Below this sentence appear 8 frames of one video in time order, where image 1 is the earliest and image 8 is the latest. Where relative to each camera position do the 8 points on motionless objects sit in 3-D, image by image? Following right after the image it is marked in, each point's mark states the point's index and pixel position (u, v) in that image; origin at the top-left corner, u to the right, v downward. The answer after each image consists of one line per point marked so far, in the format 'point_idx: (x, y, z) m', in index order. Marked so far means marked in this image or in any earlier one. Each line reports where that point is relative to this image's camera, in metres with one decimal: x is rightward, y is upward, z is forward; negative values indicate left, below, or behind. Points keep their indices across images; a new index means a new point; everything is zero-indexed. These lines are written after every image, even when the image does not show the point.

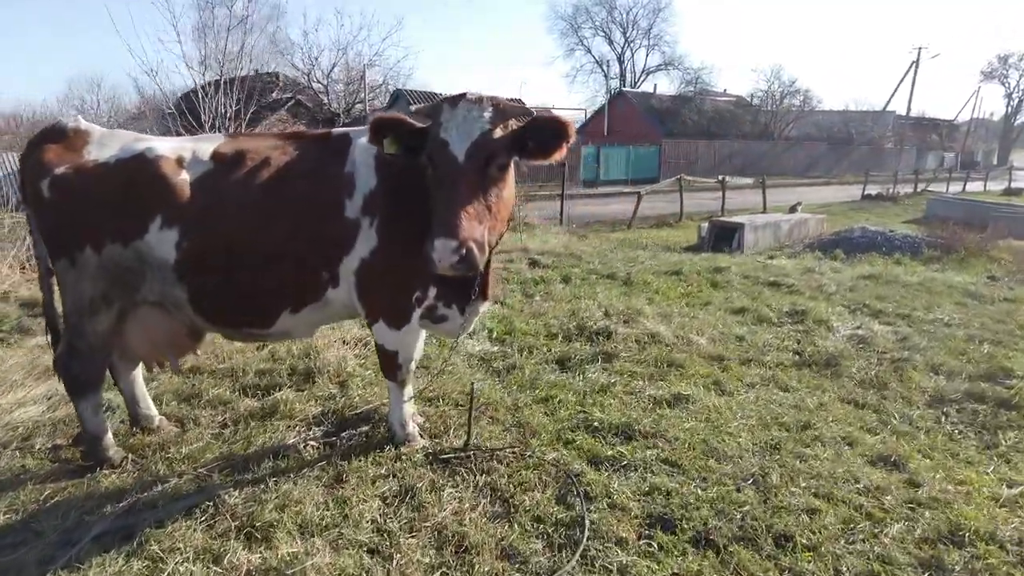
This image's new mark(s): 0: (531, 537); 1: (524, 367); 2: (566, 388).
0: (-0.1, -1.1, +2.9) m
1: (+0.1, -0.6, +5.1) m
2: (+0.4, -0.7, +4.6) m
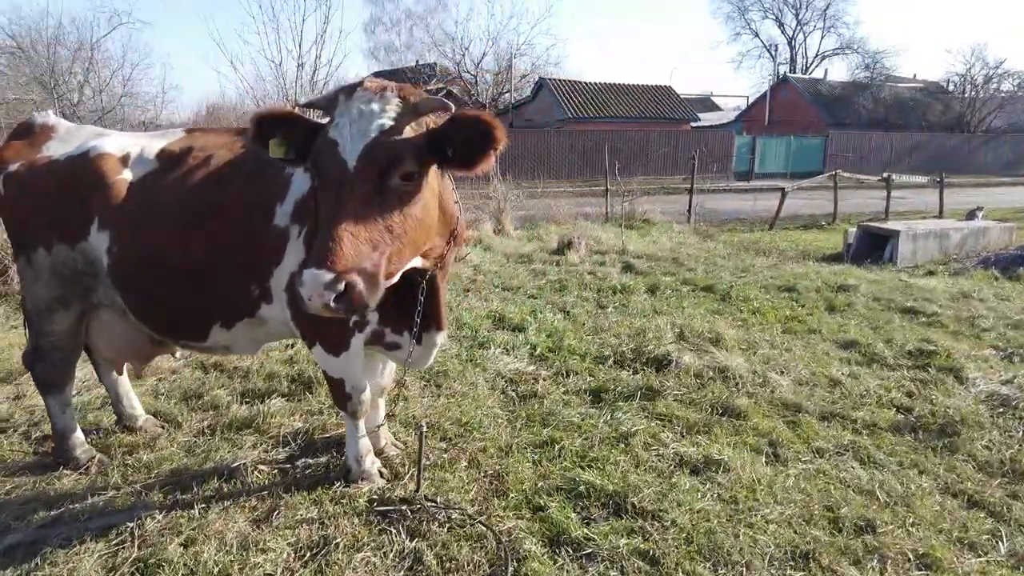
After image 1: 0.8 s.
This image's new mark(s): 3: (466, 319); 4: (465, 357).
0: (-0.5, -1.3, +2.4) m
1: (+0.3, -0.8, +4.4) m
2: (+0.4, -0.9, +3.9) m
3: (-0.4, -0.3, +6.0) m
4: (-0.4, -0.6, +5.1) m
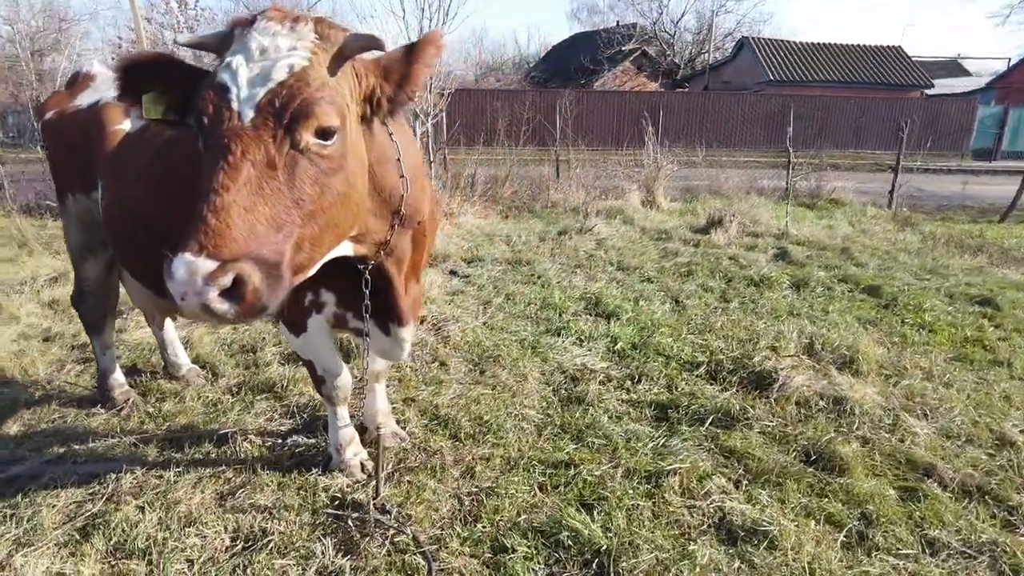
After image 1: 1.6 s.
0: (-0.8, -1.2, +2.0) m
1: (+0.5, -0.7, +3.8) m
2: (+0.5, -0.8, +3.2) m
3: (+0.4, -0.1, +5.5) m
4: (+0.1, -0.4, +4.5) m
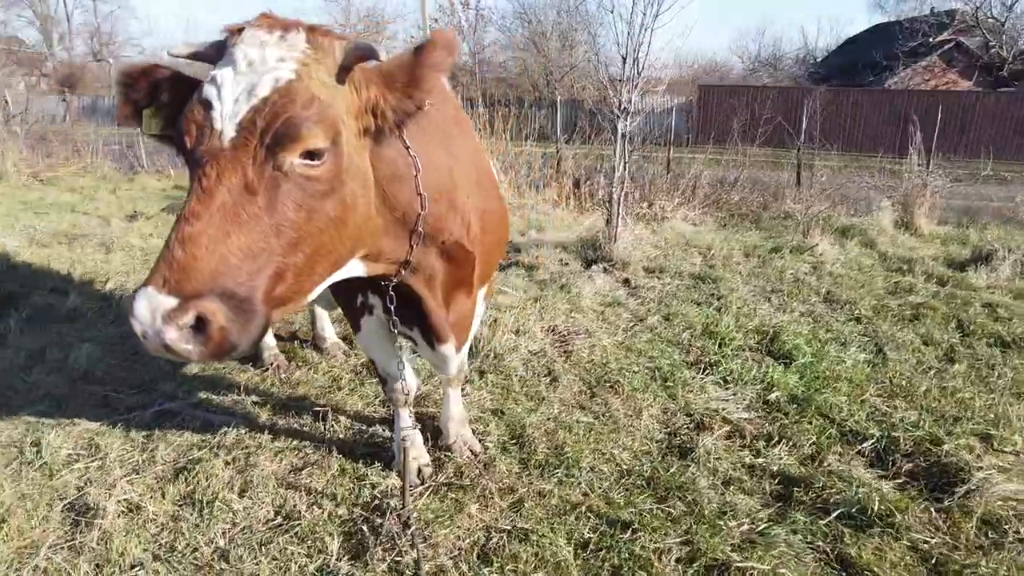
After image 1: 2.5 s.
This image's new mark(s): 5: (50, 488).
0: (-1.0, -1.2, +2.1) m
1: (+1.0, -0.9, +3.2) m
2: (+0.7, -1.0, +2.7) m
3: (+1.6, -0.3, +4.8) m
4: (+0.9, -0.6, +4.0) m
5: (-2.1, -0.9, +2.9) m
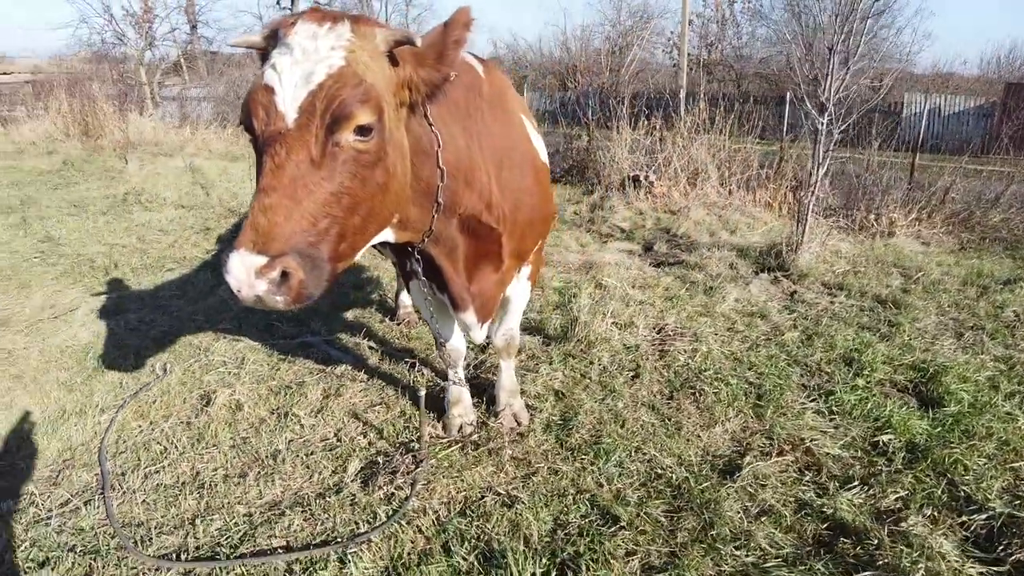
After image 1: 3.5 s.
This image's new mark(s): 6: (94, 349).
0: (-1.1, -0.9, +2.6) m
1: (+1.1, -0.9, +2.9) m
2: (+0.6, -1.0, +2.5) m
3: (+2.3, -0.4, +4.1) m
4: (+1.4, -0.6, +3.7) m
5: (-1.9, -0.5, +3.8) m
6: (-2.9, -0.4, +4.4) m
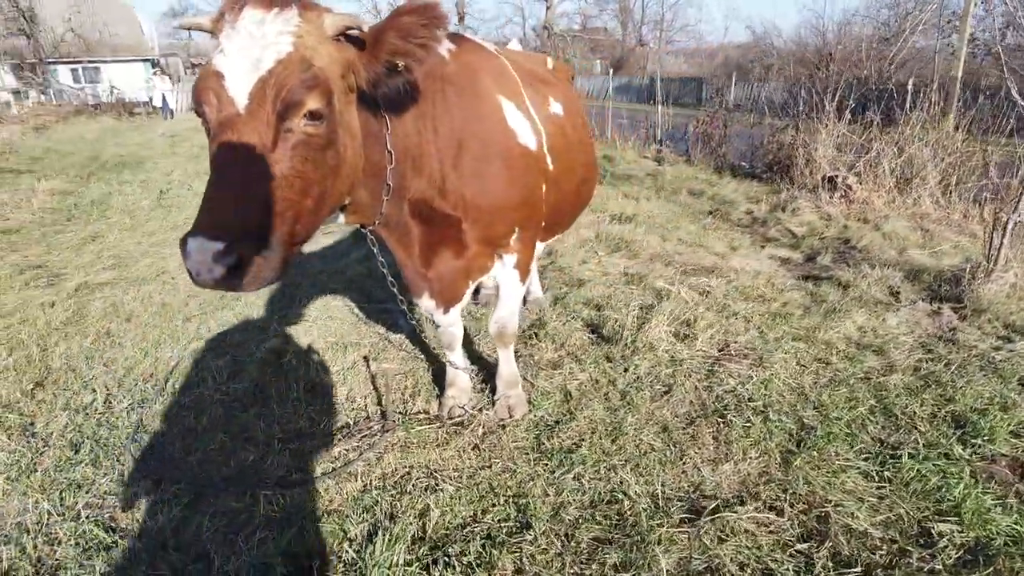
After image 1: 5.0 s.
0: (-1.4, -0.7, +3.0) m
1: (+0.8, -1.0, +2.5) m
2: (+0.2, -1.0, +2.3) m
3: (+2.4, -0.7, +3.2) m
4: (+1.4, -0.7, +3.1) m
5: (-1.6, -0.3, +4.3) m
6: (-2.3, 0.0, +5.2) m
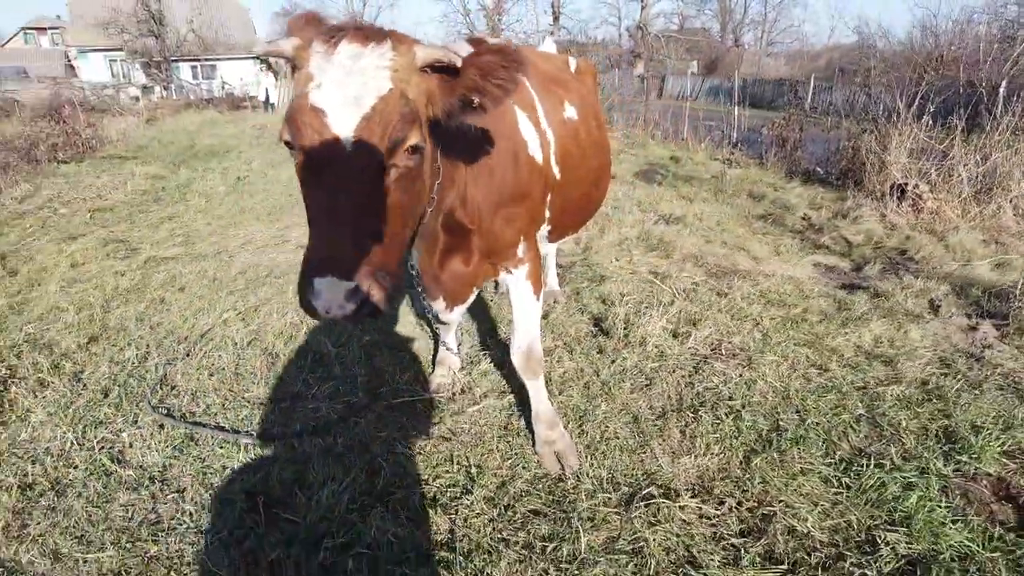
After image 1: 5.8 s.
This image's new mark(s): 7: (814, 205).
0: (-1.5, -0.6, +3.4) m
1: (+0.5, -0.9, +2.5) m
2: (0.0, -0.9, +2.4) m
3: (+2.3, -0.7, +3.0) m
4: (+1.2, -0.7, +3.1) m
5: (-1.5, -0.1, +4.7) m
6: (-2.1, +0.2, +5.7) m
7: (+4.2, +1.1, +8.7) m
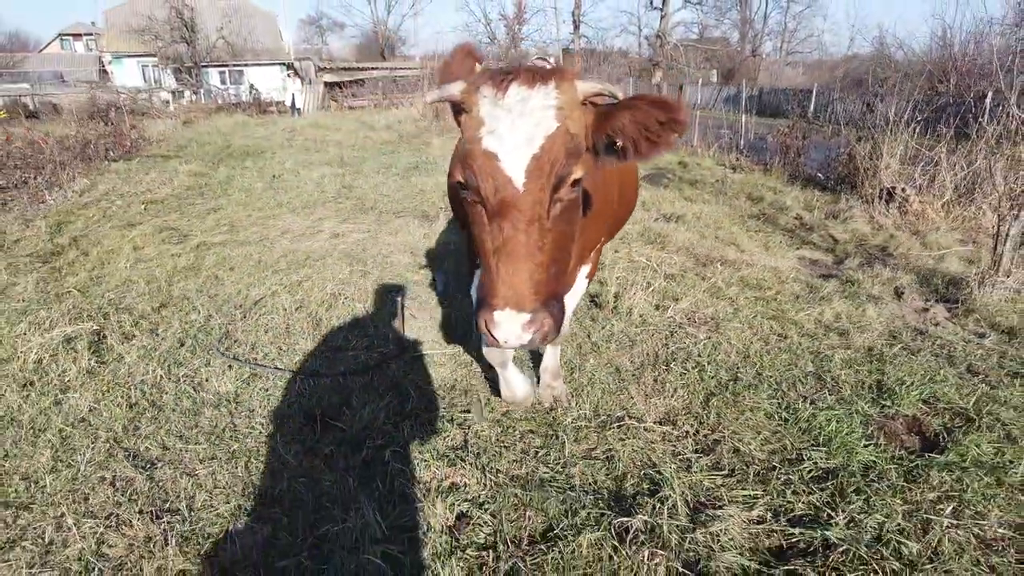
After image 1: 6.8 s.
0: (-1.5, -0.4, +4.1) m
1: (+0.5, -0.8, +3.2) m
2: (0.0, -0.8, +3.1) m
3: (+2.3, -0.6, +3.6) m
4: (+1.3, -0.6, +3.7) m
5: (-1.5, +0.1, +5.4) m
6: (-2.0, +0.4, +6.4) m
7: (+4.4, +1.2, +9.3) m
